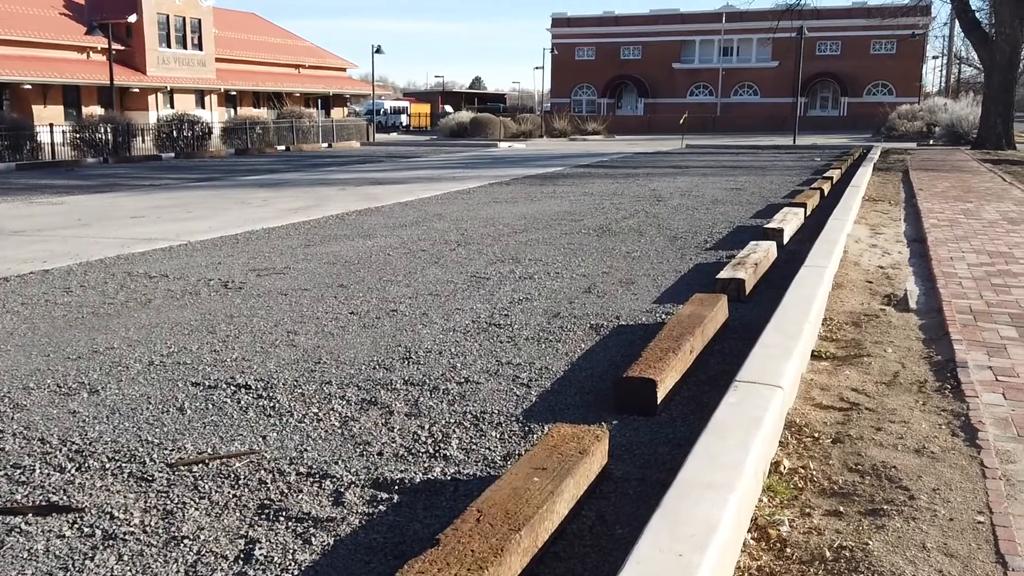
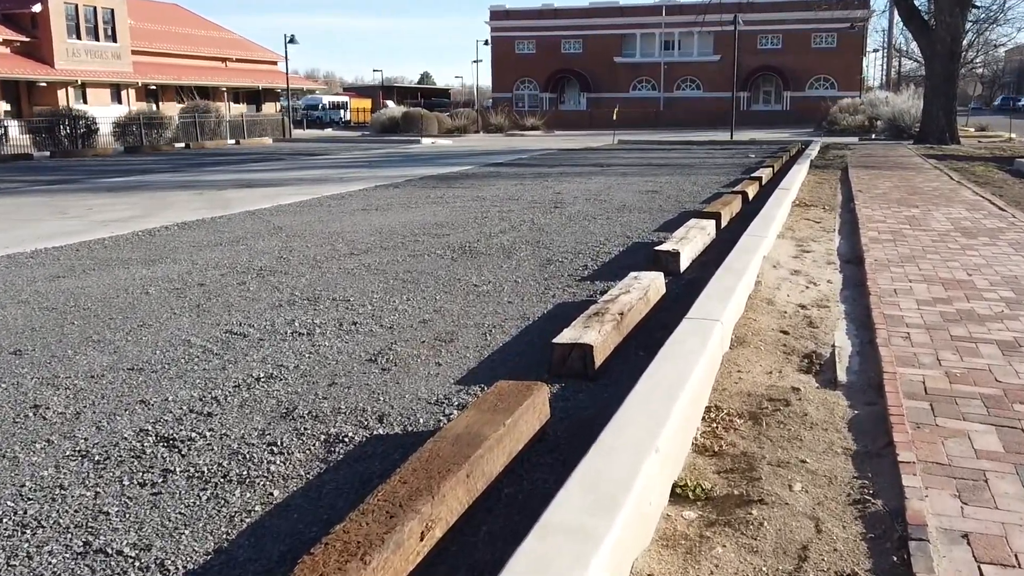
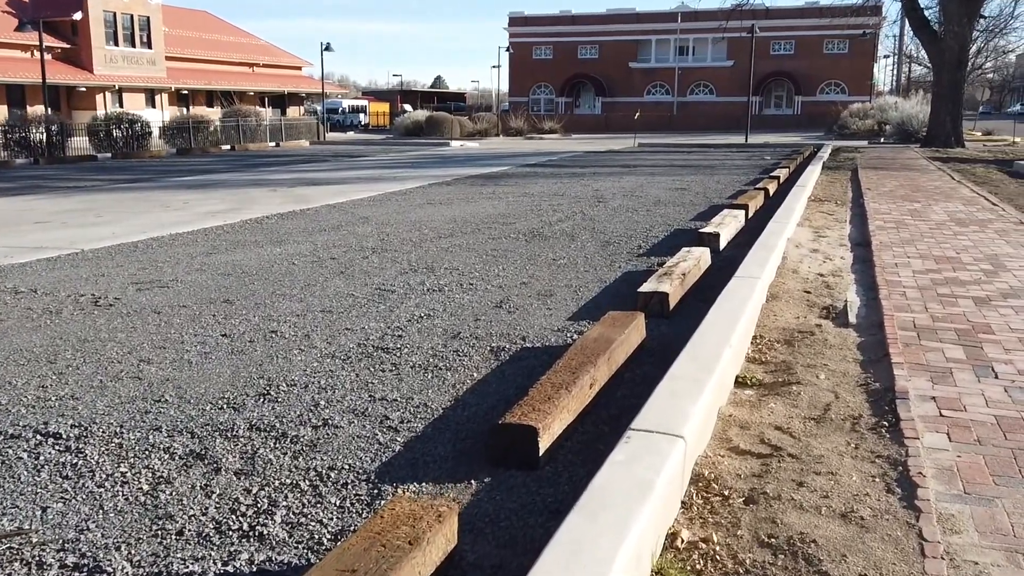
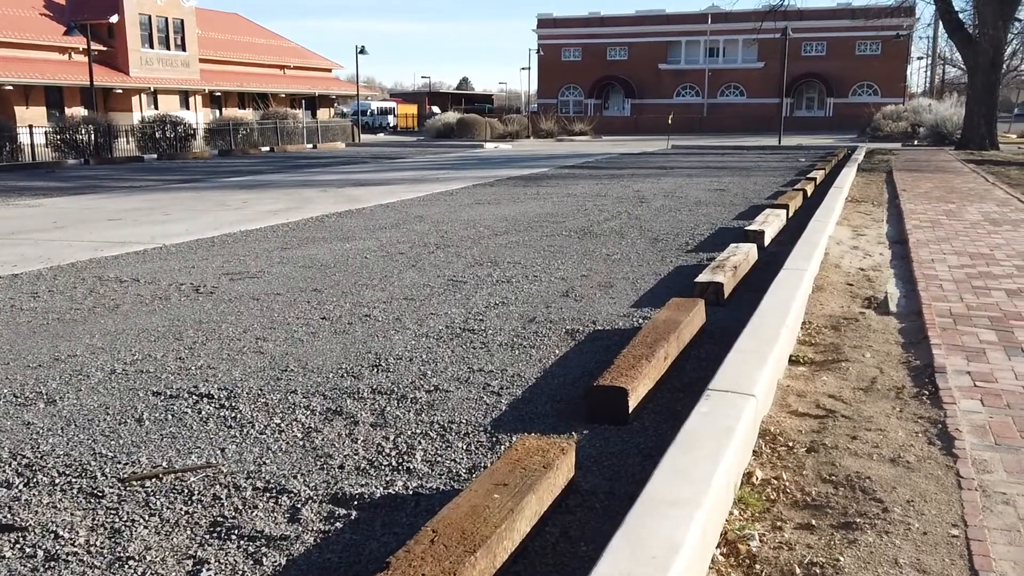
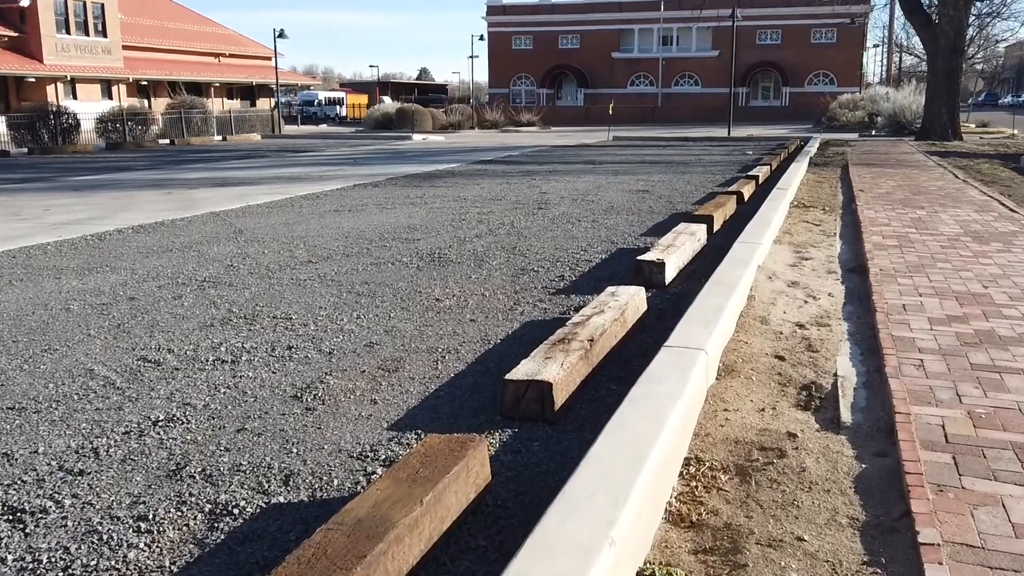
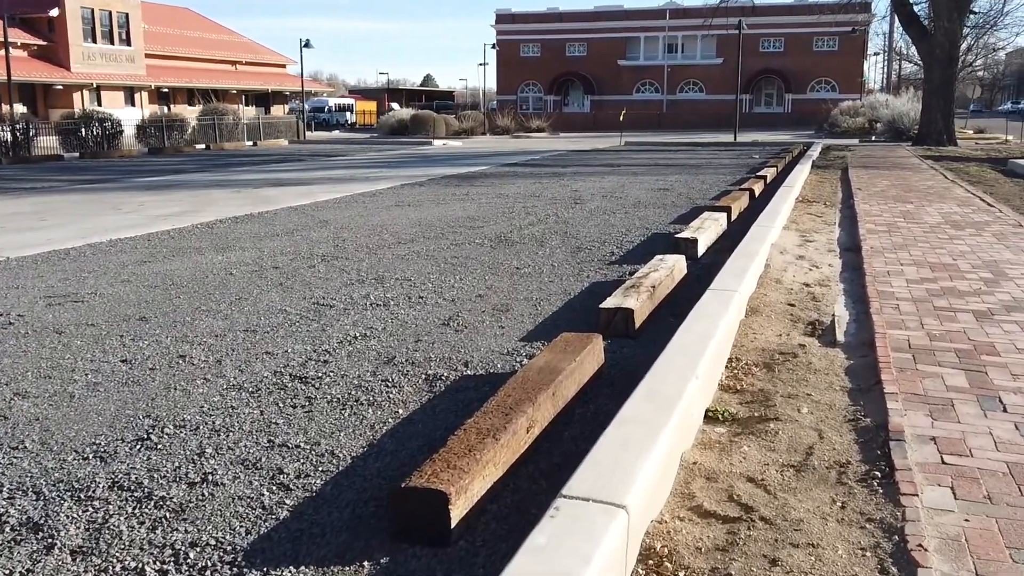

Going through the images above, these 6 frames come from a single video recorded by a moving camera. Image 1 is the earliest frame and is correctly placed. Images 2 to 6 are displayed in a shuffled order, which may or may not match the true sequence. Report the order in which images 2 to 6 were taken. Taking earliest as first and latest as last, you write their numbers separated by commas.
4, 3, 6, 2, 5
